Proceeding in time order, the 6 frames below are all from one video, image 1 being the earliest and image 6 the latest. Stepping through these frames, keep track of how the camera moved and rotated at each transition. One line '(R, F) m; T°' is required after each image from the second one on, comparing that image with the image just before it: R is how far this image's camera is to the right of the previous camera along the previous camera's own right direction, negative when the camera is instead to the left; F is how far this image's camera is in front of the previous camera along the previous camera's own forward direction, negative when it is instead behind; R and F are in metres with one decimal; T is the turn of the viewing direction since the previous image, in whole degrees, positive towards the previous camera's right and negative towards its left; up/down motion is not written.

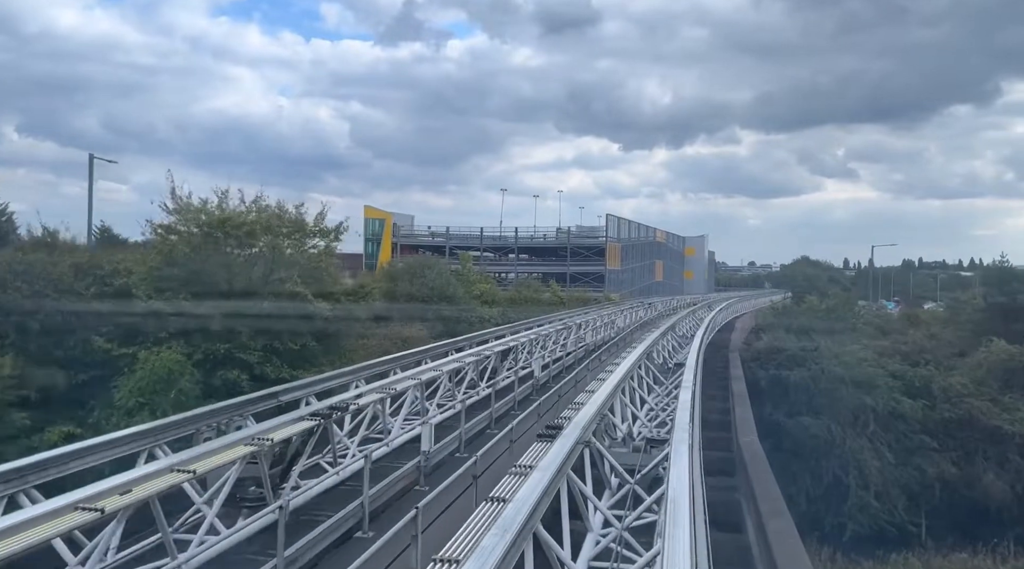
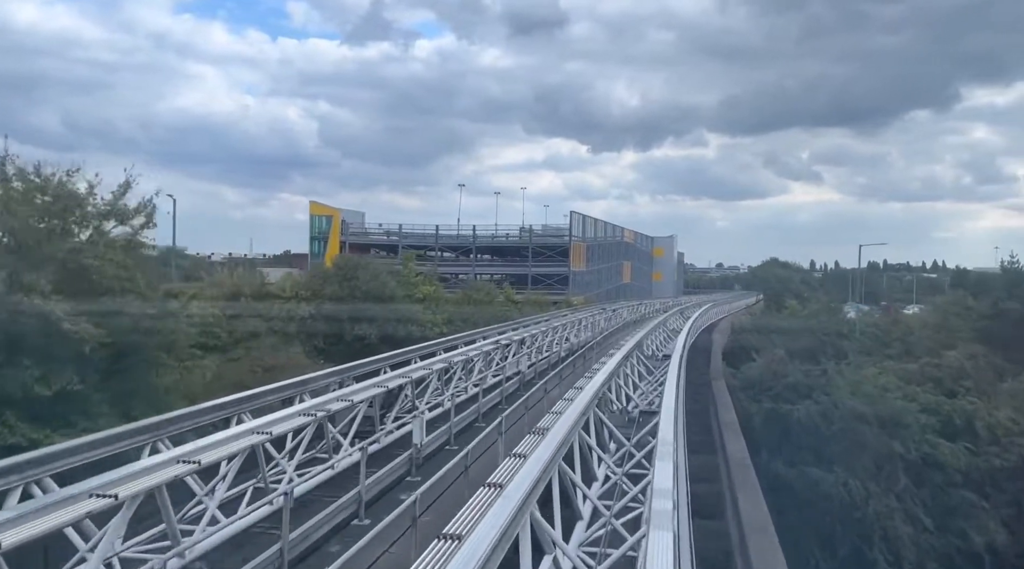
(+0.6, +2.7) m; +2°
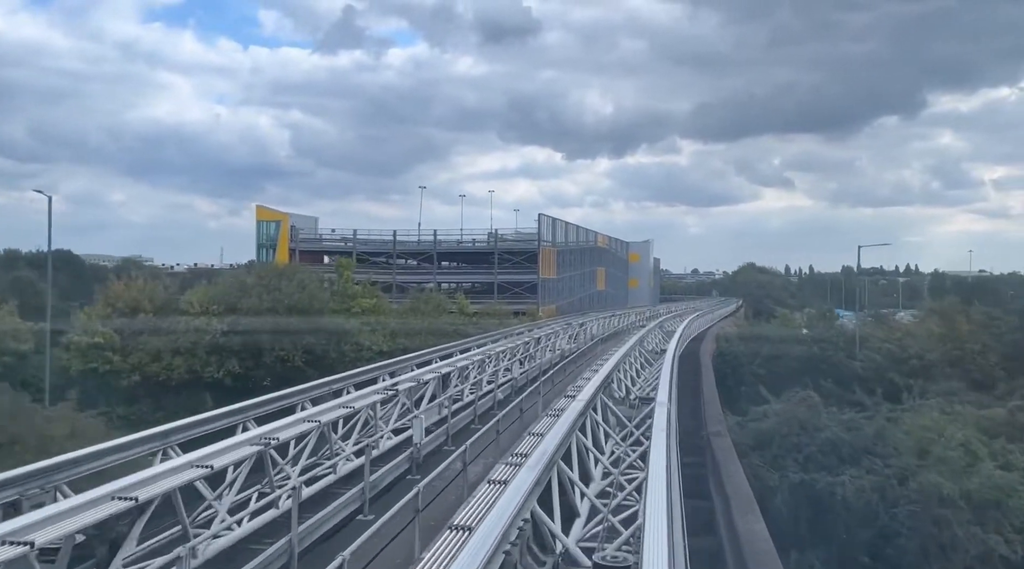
(+0.5, +2.8) m; +2°
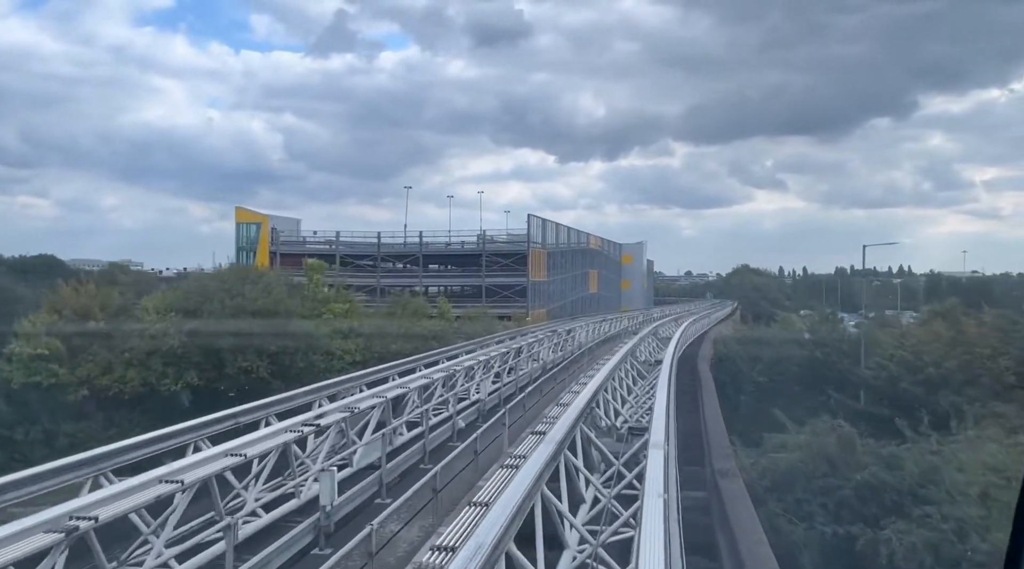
(+0.2, +1.2) m; 0°
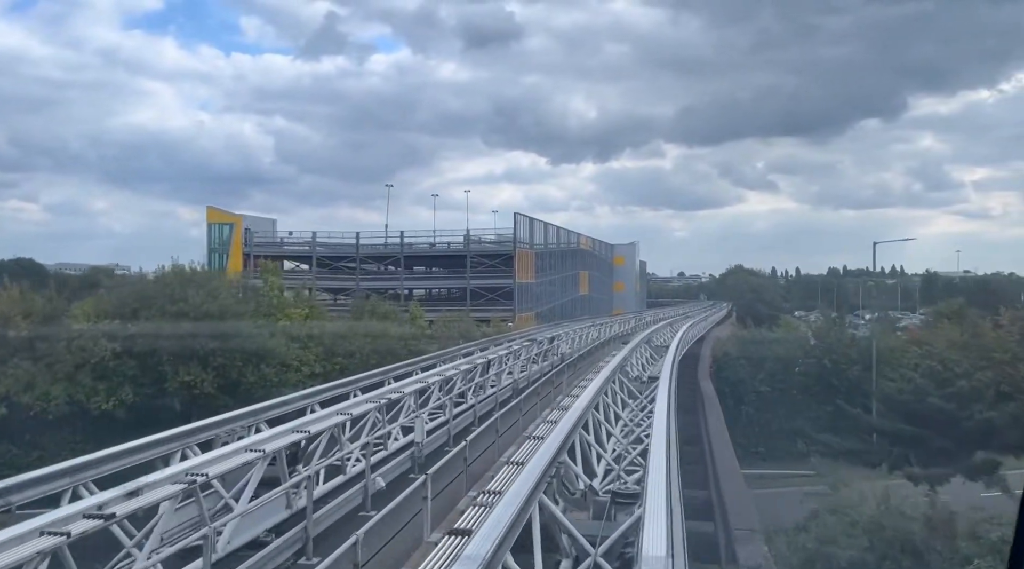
(+0.3, +1.6) m; +1°
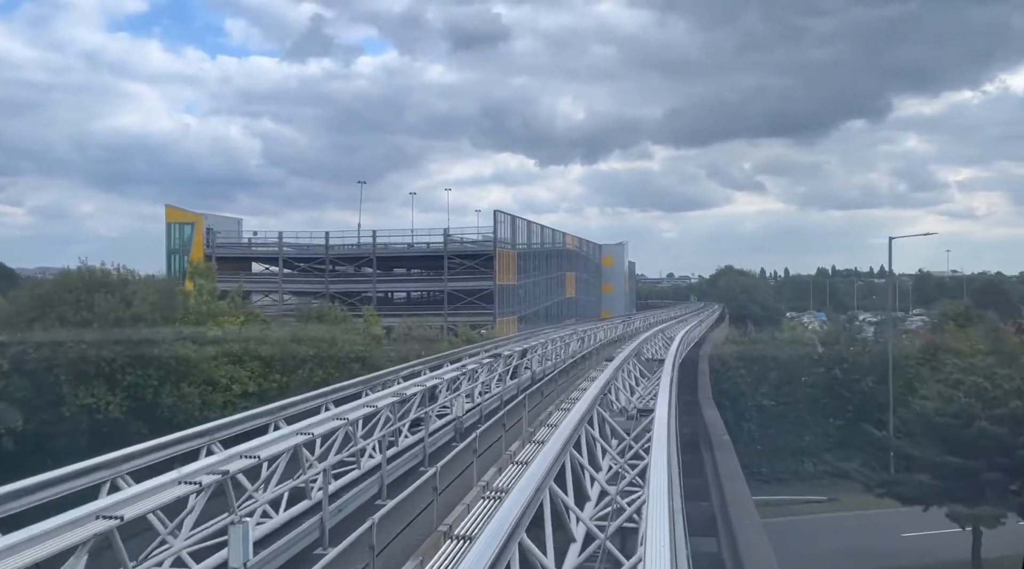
(+0.3, +2.0) m; +1°
